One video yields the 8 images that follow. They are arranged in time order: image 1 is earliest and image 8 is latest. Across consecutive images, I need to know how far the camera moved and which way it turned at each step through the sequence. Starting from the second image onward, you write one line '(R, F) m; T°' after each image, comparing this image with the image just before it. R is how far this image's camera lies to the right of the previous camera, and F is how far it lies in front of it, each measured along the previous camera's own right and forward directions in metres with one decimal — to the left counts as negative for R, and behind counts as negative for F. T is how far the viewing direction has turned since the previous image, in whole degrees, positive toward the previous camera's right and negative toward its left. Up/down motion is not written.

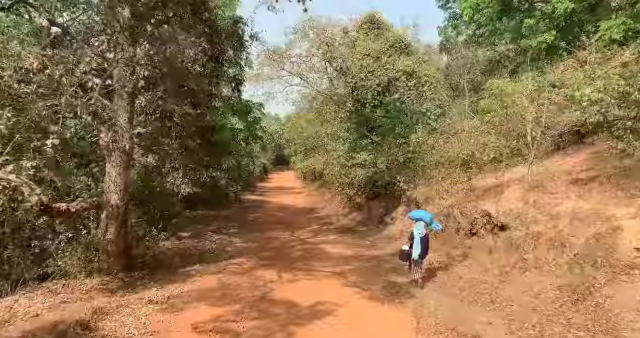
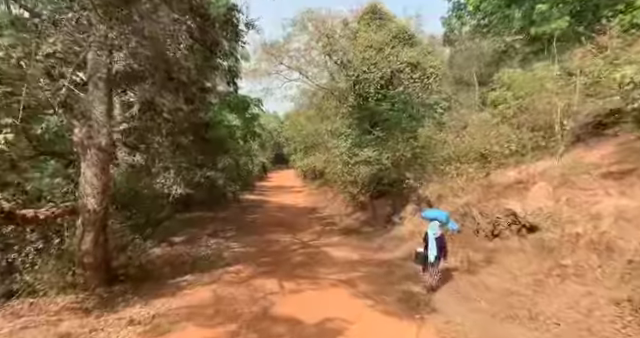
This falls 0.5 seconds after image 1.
(-0.1, +0.9) m; 0°
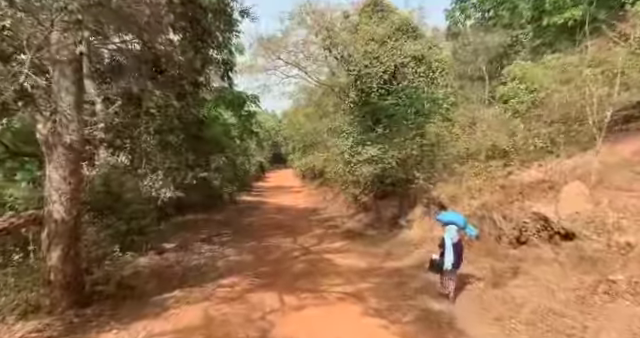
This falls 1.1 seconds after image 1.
(-0.1, +0.9) m; 0°
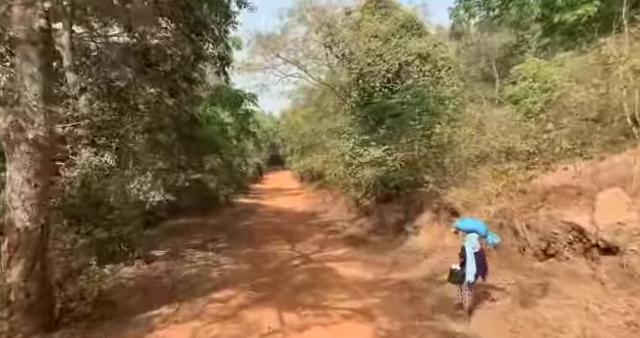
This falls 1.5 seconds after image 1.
(-0.1, +0.7) m; 0°
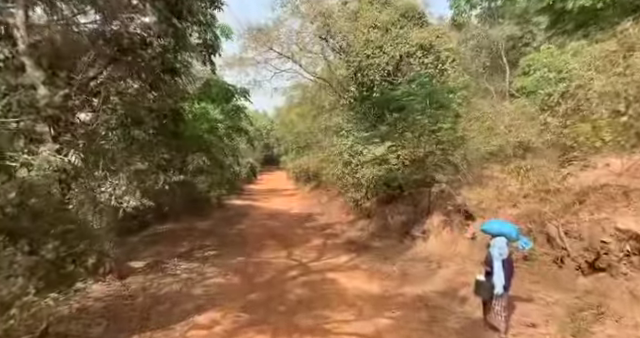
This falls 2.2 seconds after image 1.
(-0.1, +1.1) m; +1°
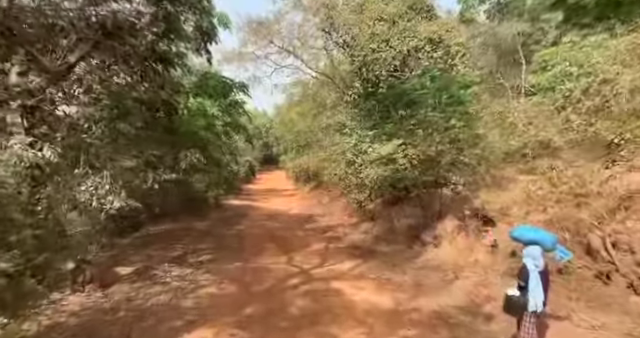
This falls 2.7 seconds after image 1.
(-0.1, +0.8) m; 0°
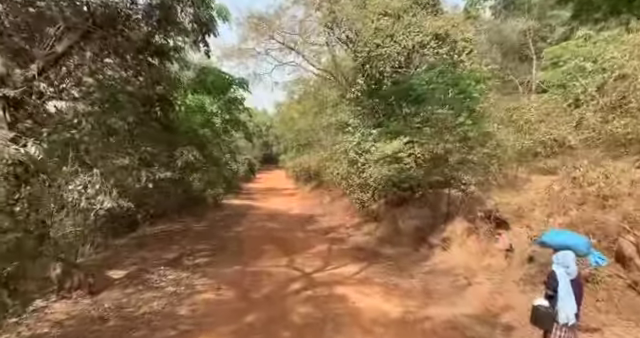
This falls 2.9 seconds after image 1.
(-0.1, +0.4) m; 0°
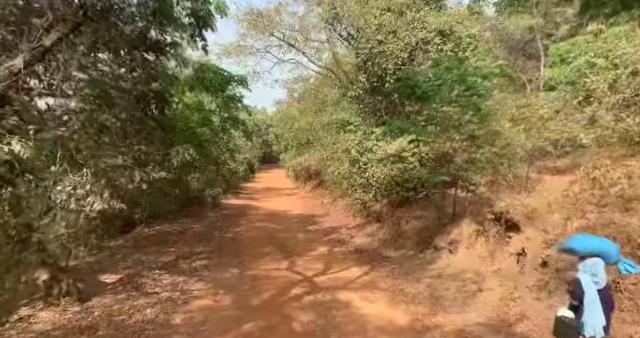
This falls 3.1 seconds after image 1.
(0.0, +0.3) m; 0°
